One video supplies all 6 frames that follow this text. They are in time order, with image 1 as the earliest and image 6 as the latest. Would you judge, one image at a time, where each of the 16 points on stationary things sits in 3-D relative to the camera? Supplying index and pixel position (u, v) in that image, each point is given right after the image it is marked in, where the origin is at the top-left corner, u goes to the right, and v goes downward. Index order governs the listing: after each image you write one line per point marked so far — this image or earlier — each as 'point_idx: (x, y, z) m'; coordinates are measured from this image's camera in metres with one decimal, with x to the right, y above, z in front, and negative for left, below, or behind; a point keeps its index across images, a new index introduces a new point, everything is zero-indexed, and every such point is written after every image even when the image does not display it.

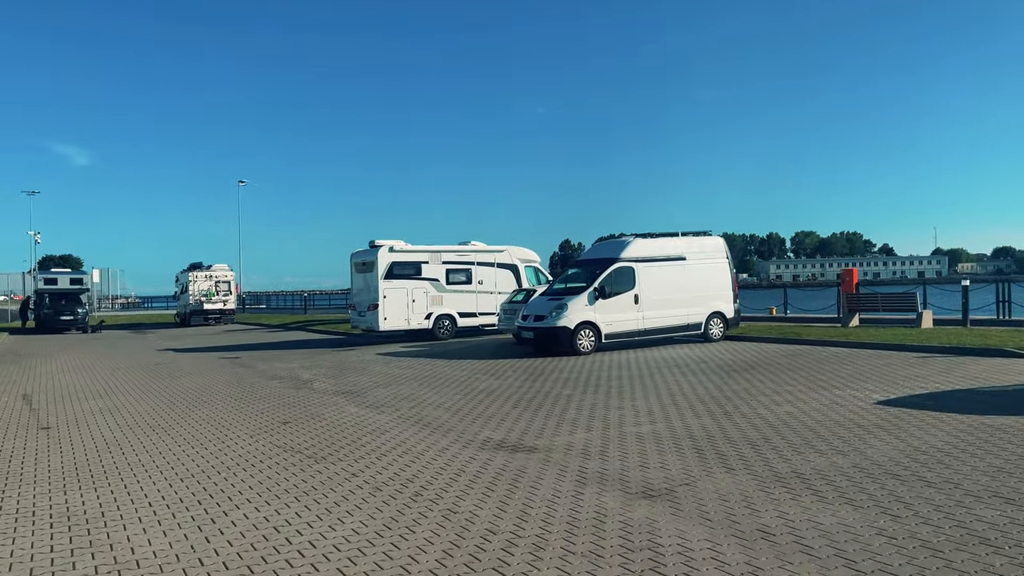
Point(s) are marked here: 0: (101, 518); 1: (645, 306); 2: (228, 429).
0: (-3.2, -1.8, +5.7) m
1: (+3.2, -0.4, +17.6) m
2: (-3.6, -1.8, +9.4) m
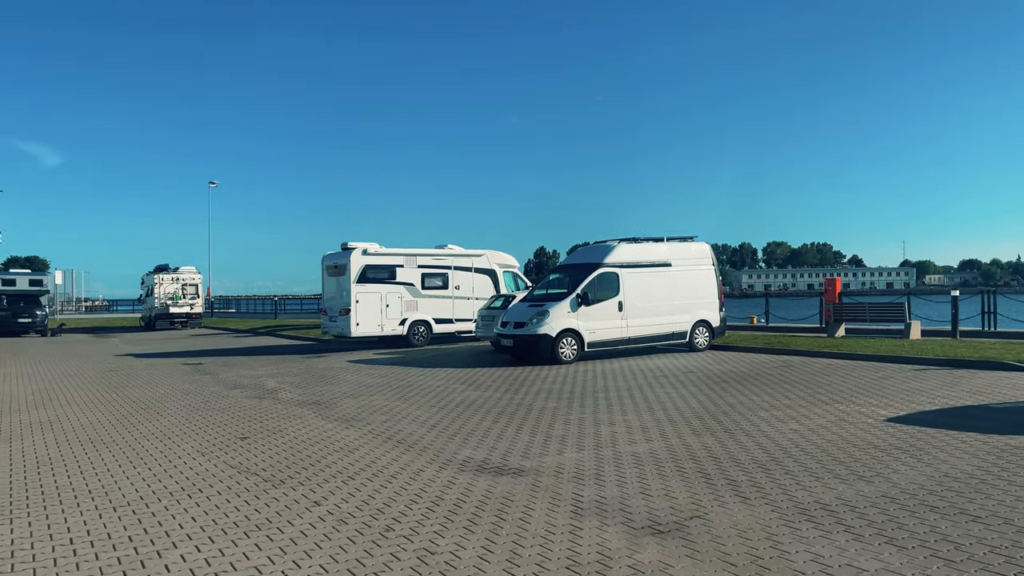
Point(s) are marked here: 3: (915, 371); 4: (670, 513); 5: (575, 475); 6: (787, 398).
0: (-3.2, -1.8, +4.8) m
1: (+2.7, -0.6, +16.9) m
2: (-3.8, -1.8, +8.5) m
3: (+6.8, -1.4, +12.5) m
4: (+1.1, -1.6, +5.4) m
5: (+0.6, -1.7, +6.6) m
6: (+3.9, -1.6, +10.6) m
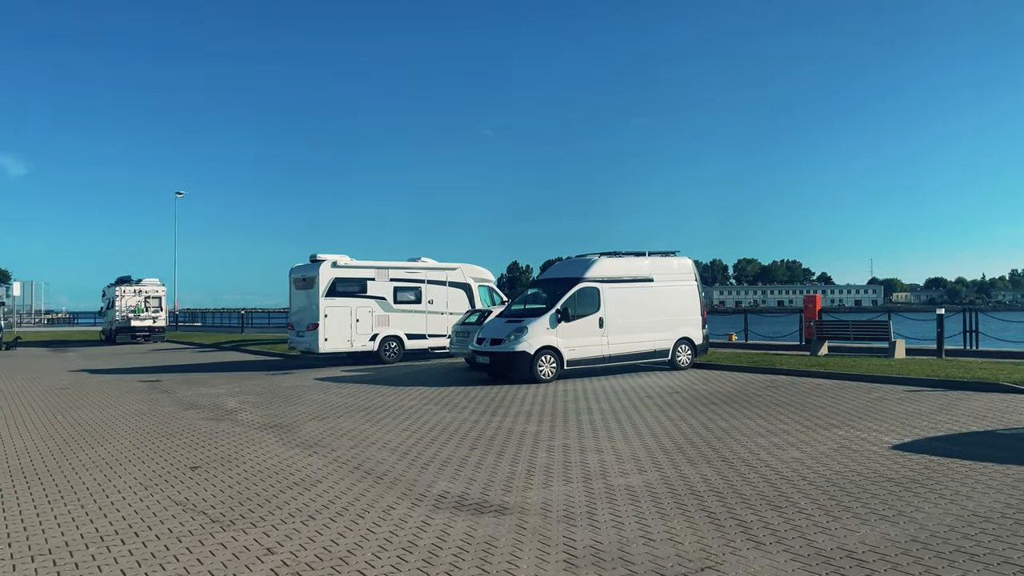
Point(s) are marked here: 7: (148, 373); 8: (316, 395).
0: (-3.3, -1.8, +3.9) m
1: (+2.2, -0.9, +16.3) m
2: (-4.1, -2.0, +7.6) m
3: (+6.5, -1.7, +12.0) m
4: (+1.0, -1.7, +4.7) m
5: (+0.4, -1.8, +5.9) m
6: (+3.6, -1.8, +10.0) m
7: (-9.8, -2.3, +19.8) m
8: (-3.8, -2.0, +14.1) m
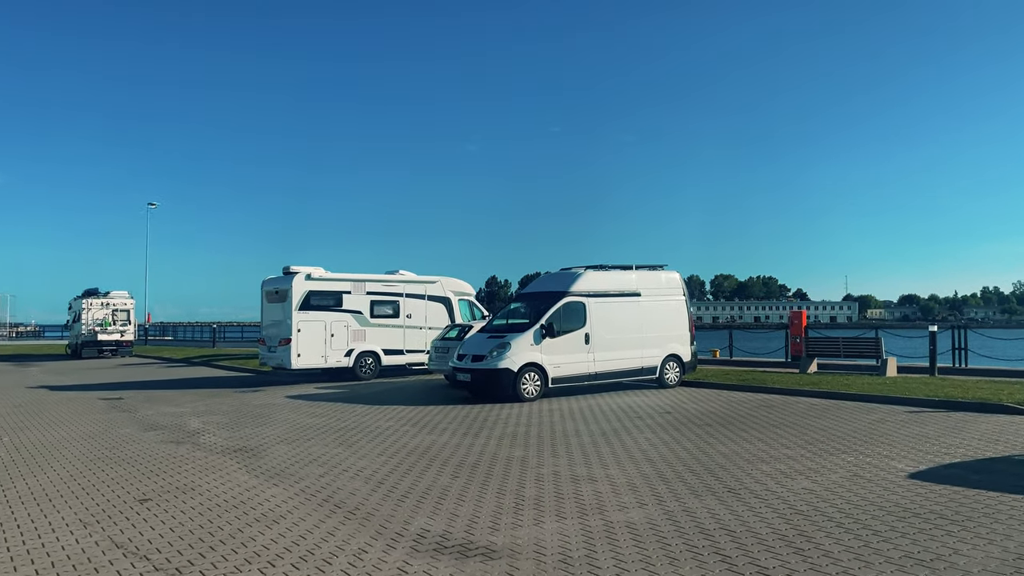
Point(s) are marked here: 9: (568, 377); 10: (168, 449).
0: (-3.3, -1.9, +3.1) m
1: (+1.8, -1.2, +15.7) m
2: (-4.2, -2.1, +6.8) m
3: (+6.2, -1.9, +11.5) m
4: (+1.0, -1.8, +4.0) m
5: (+0.3, -1.9, +5.2) m
6: (+3.4, -2.0, +9.4) m
7: (-10.2, -2.6, +18.8) m
8: (-4.1, -2.3, +13.3) m
9: (+1.1, -1.8, +15.3) m
10: (-4.8, -2.2, +10.3) m
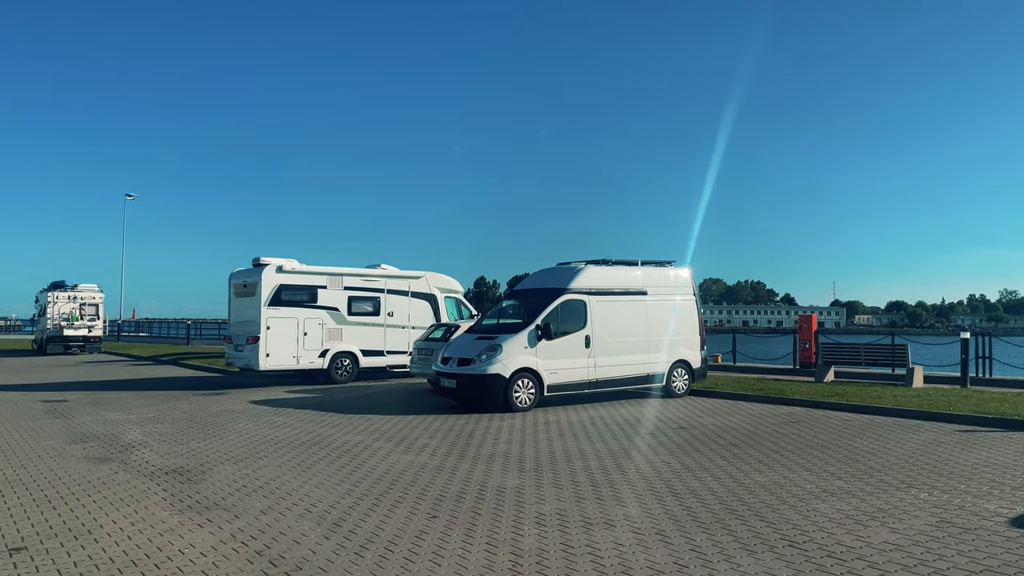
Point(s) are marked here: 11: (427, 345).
0: (-3.3, -1.7, +1.4) m
1: (+1.6, -1.2, +14.0) m
2: (-4.2, -1.9, +5.0) m
3: (+6.1, -1.9, +9.9) m
4: (+1.0, -1.7, +2.4) m
5: (+0.3, -1.8, +3.5) m
6: (+3.4, -2.0, +7.8) m
7: (-10.5, -2.4, +17.0) m
8: (-4.2, -2.1, +11.6) m
9: (+1.0, -1.8, +13.6) m
10: (-4.9, -2.1, +8.5) m
11: (-1.9, -1.3, +16.4) m
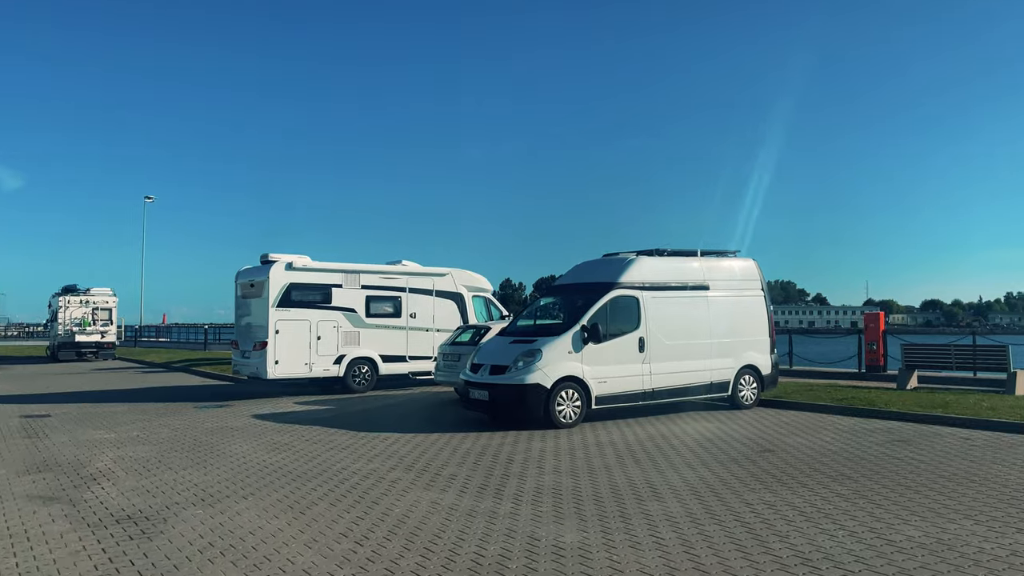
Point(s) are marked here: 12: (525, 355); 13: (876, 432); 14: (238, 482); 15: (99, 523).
0: (-3.1, -1.6, -0.5) m
1: (+2.3, -1.1, +12.0) m
2: (-3.8, -1.8, +3.2) m
3: (+6.6, -1.8, +7.8) m
4: (+1.3, -1.6, +0.4) m
5: (+0.6, -1.7, +1.5) m
6: (+3.8, -1.8, +5.7) m
7: (-9.7, -2.4, +15.3) m
8: (-3.6, -2.1, +9.7) m
9: (+1.6, -1.7, +11.6) m
10: (-4.4, -2.0, +6.7) m
11: (-1.1, -1.2, +14.5) m
12: (+0.2, -1.0, +11.0) m
13: (+5.0, -2.0, +10.2) m
14: (-2.8, -2.0, +7.7) m
15: (-3.5, -2.0, +6.2) m
